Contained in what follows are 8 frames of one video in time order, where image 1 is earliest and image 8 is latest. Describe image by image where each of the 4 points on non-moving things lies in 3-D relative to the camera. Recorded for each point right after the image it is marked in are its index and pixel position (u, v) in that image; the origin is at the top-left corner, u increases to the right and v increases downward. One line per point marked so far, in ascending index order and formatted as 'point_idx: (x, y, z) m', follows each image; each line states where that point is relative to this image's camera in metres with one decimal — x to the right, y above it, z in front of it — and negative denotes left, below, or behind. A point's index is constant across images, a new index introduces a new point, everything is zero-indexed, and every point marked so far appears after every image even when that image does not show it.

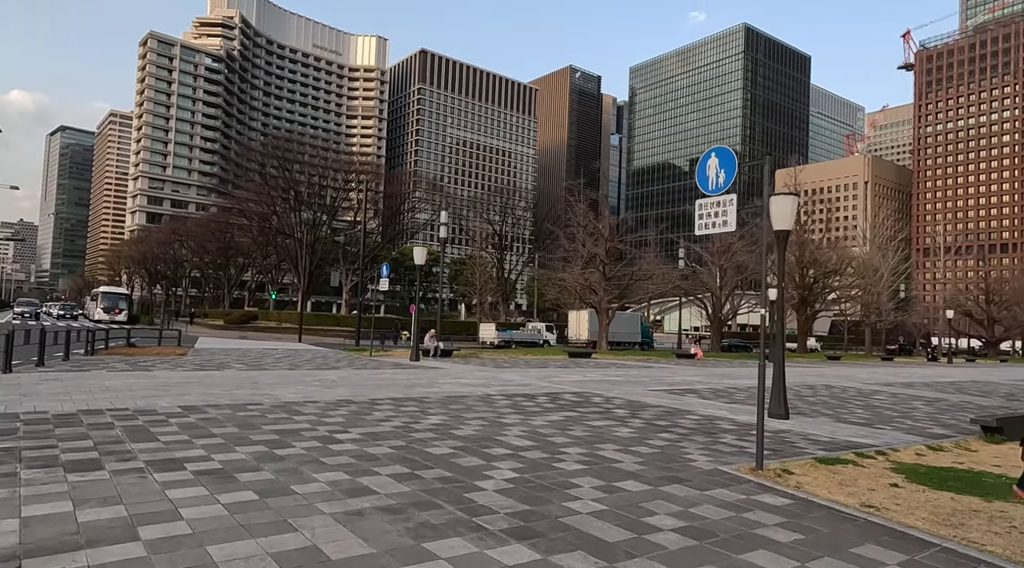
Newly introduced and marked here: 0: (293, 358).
0: (-5.4, -1.8, +17.1) m
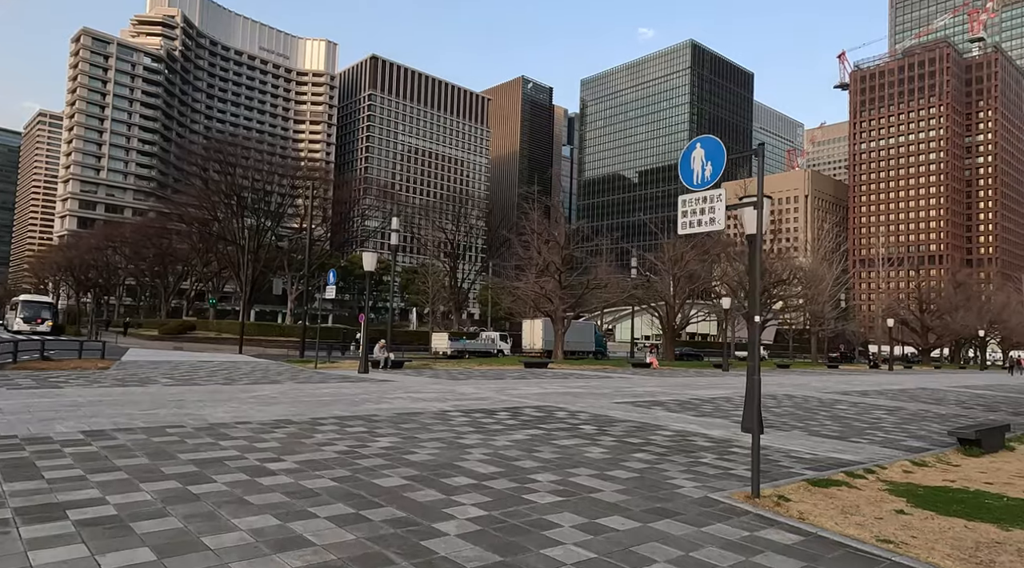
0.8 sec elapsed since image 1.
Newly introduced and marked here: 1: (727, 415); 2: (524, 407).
0: (-6.5, -2.0, +15.7) m
1: (+4.3, -2.6, +14.0) m
2: (+0.2, -2.2, +12.2) m
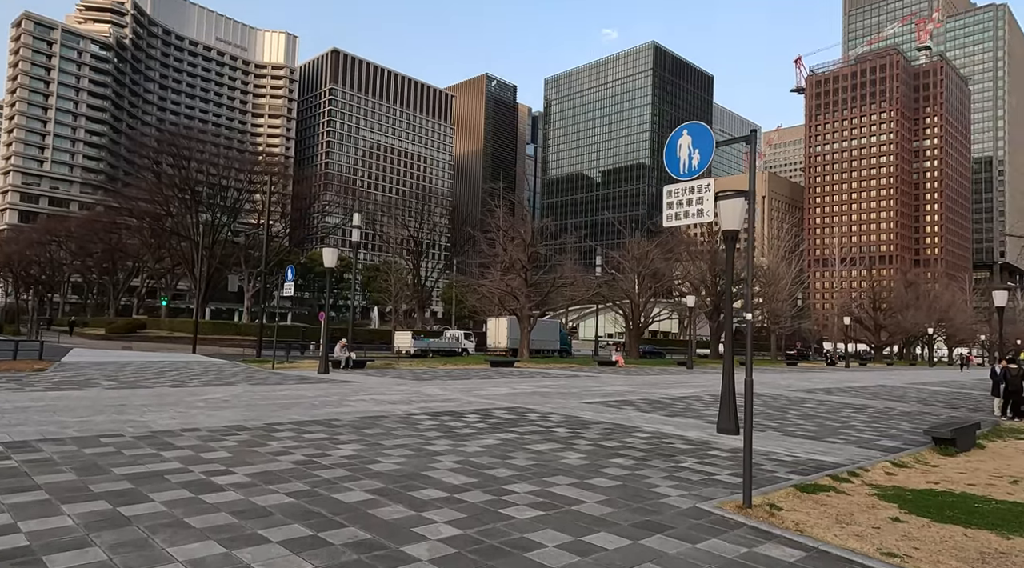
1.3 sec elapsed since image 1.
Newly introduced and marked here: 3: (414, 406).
0: (-7.2, -1.9, +14.9) m
1: (+3.7, -2.5, +13.7) m
2: (-0.3, -2.1, +11.7) m
3: (-1.6, -2.0, +11.6) m
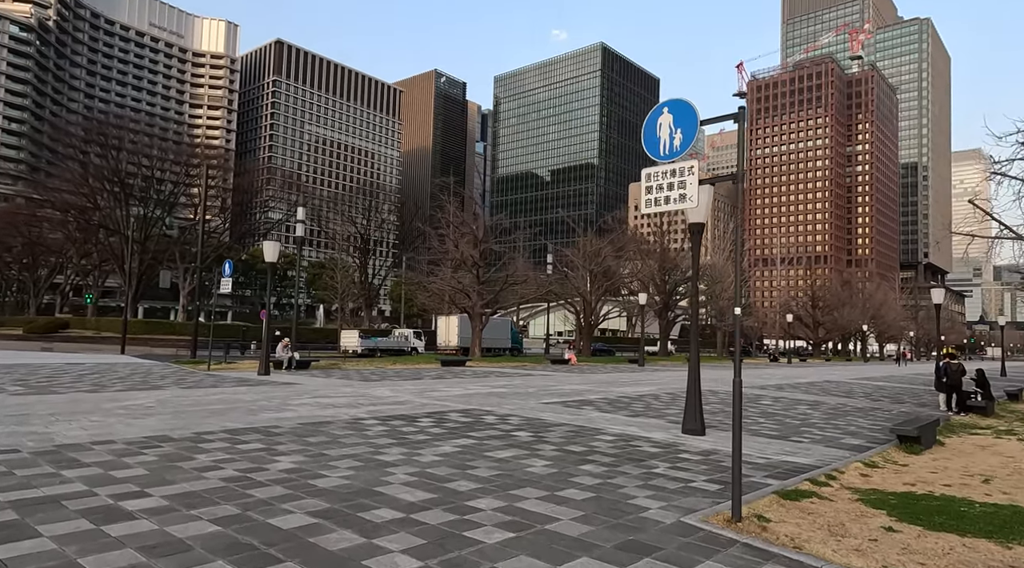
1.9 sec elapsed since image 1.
0: (-8.1, -1.8, +13.7) m
1: (+2.8, -2.5, +13.3) m
2: (-1.0, -2.0, +11.0) m
3: (-2.3, -2.0, +10.8) m
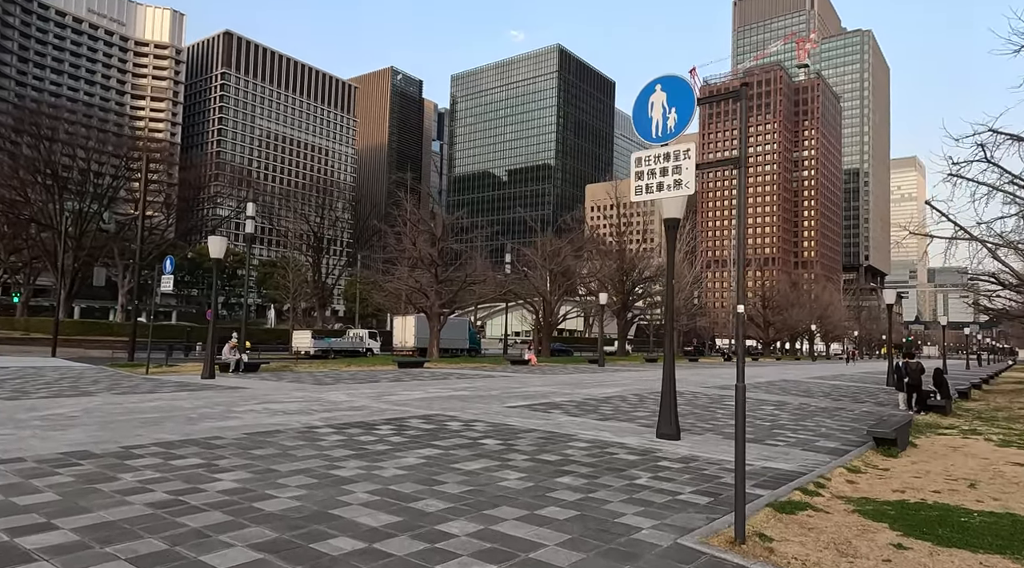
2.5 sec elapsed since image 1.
0: (-8.8, -1.7, +12.5) m
1: (+2.2, -2.4, +12.8) m
2: (-1.5, -2.0, +10.3) m
3: (-2.8, -1.9, +10.0) m
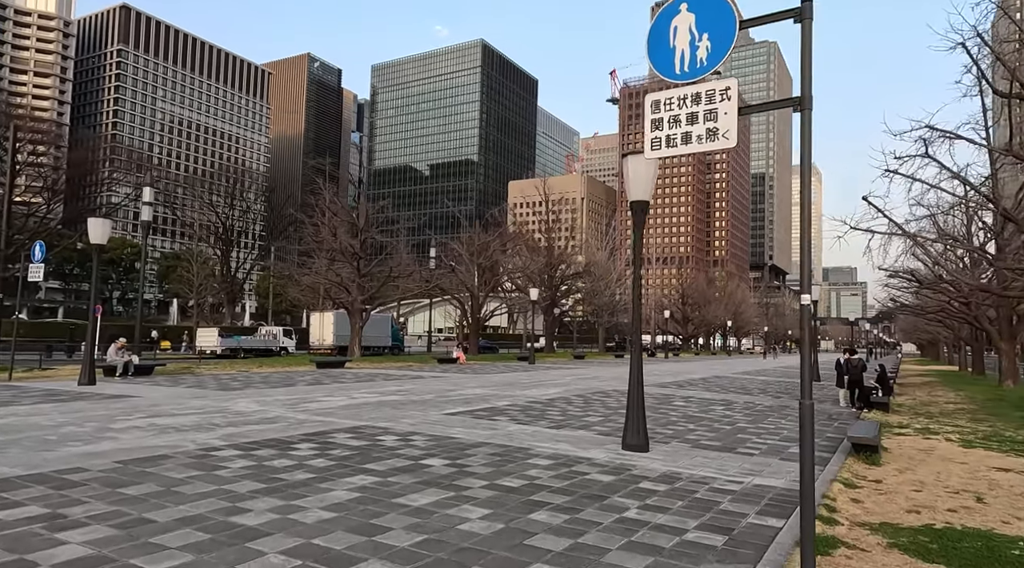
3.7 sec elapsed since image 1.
0: (-9.7, -1.5, +10.0) m
1: (+1.2, -2.3, +11.6) m
2: (-2.2, -1.8, +8.6) m
3: (-3.5, -1.8, +8.2) m
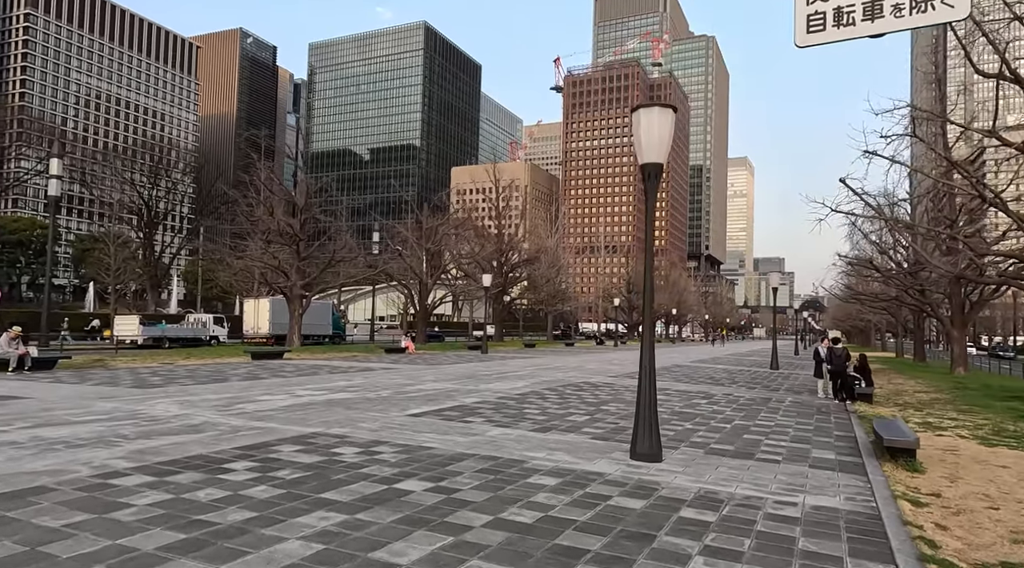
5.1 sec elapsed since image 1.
0: (-9.8, -1.2, +7.6) m
1: (+0.8, -2.0, +10.1) m
2: (-2.3, -1.6, +6.9) m
3: (-3.6, -1.5, +6.3) m
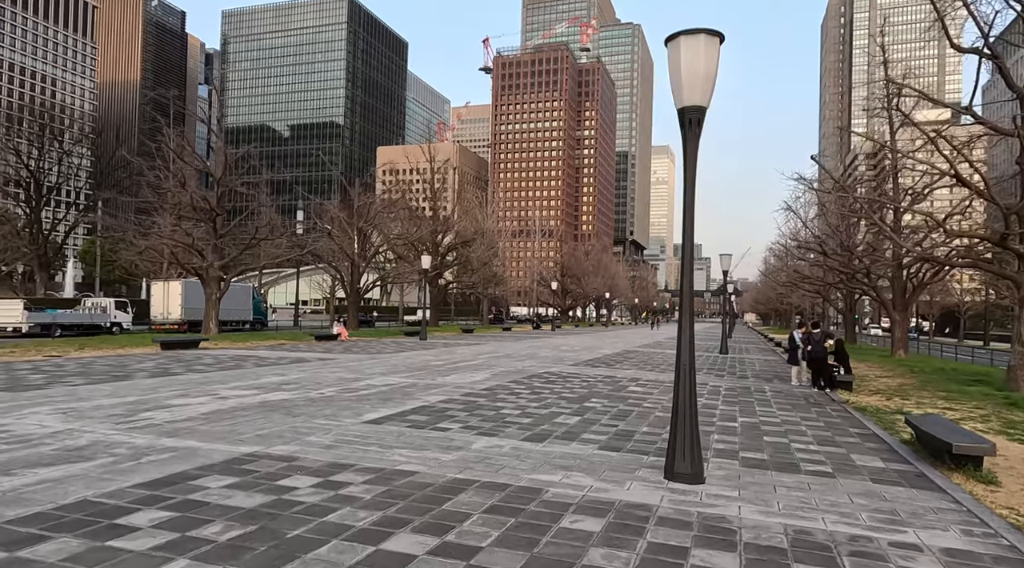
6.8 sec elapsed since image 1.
0: (-9.8, -1.0, +4.8) m
1: (+0.5, -1.7, +8.5) m
2: (-2.2, -1.4, +4.9) m
3: (-3.4, -1.3, +4.3) m
